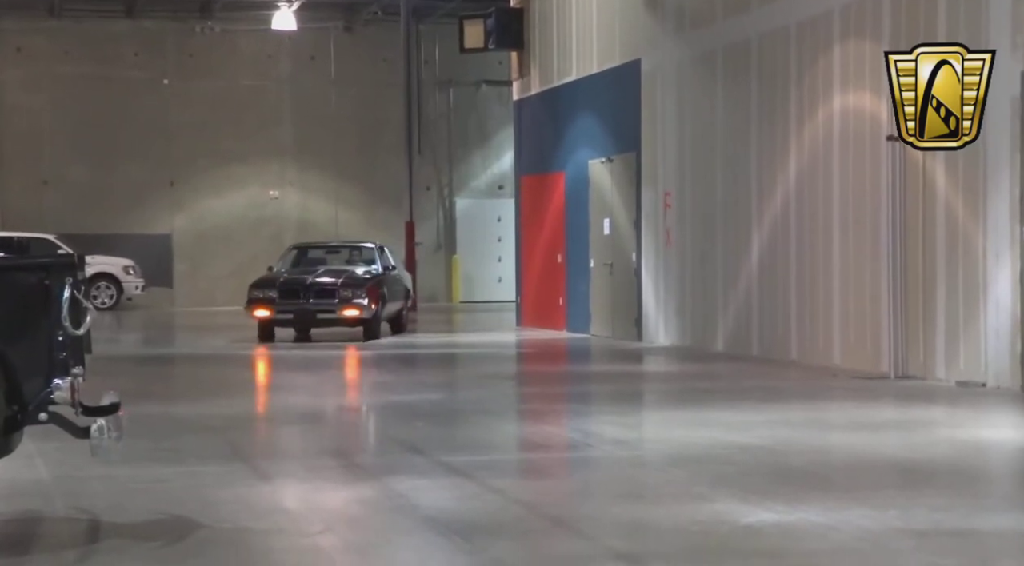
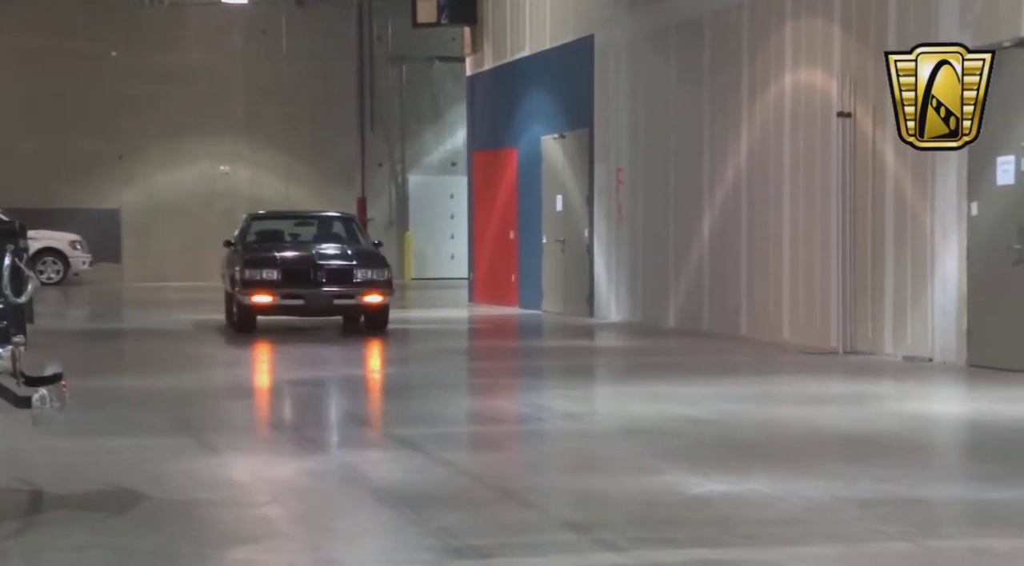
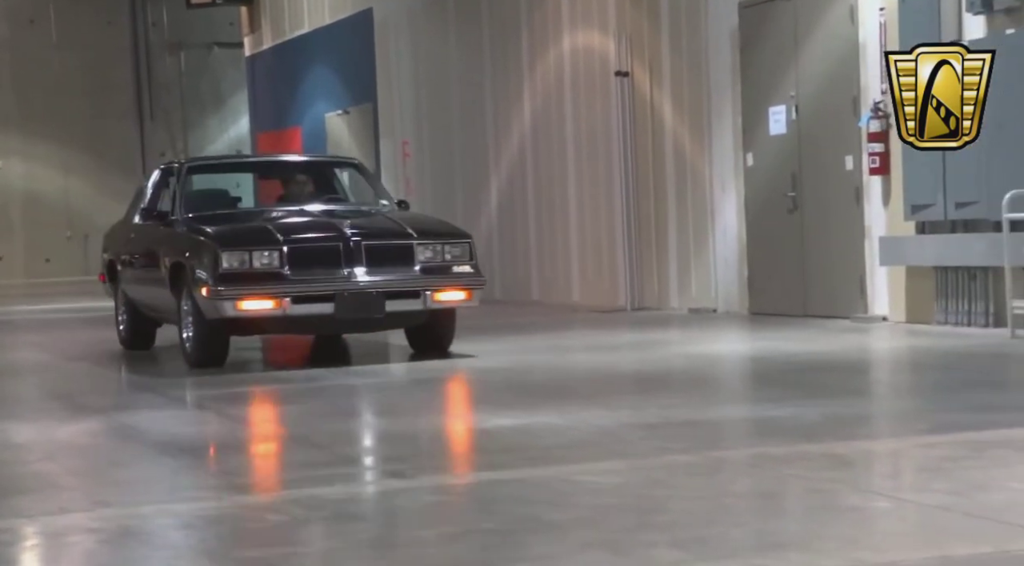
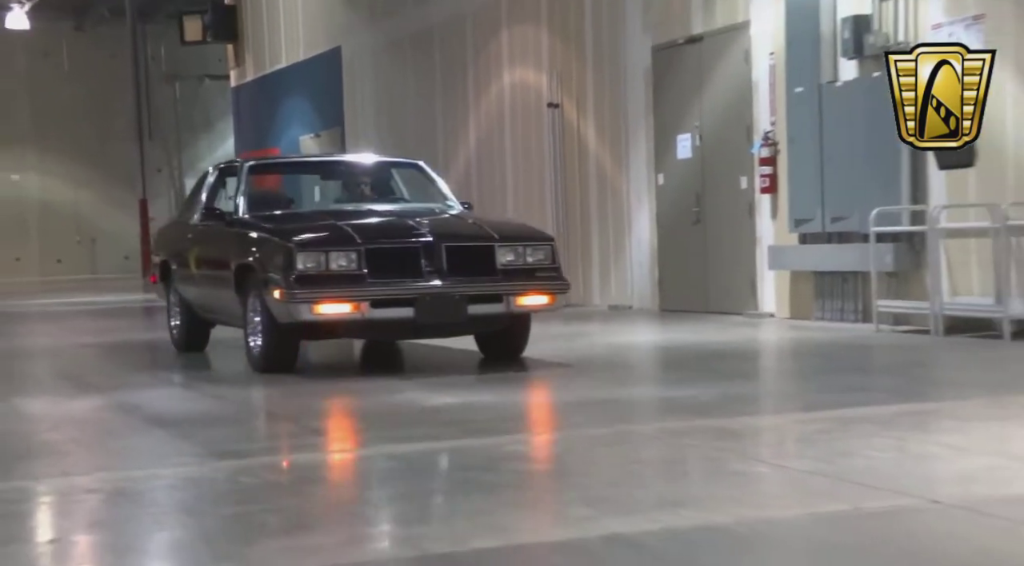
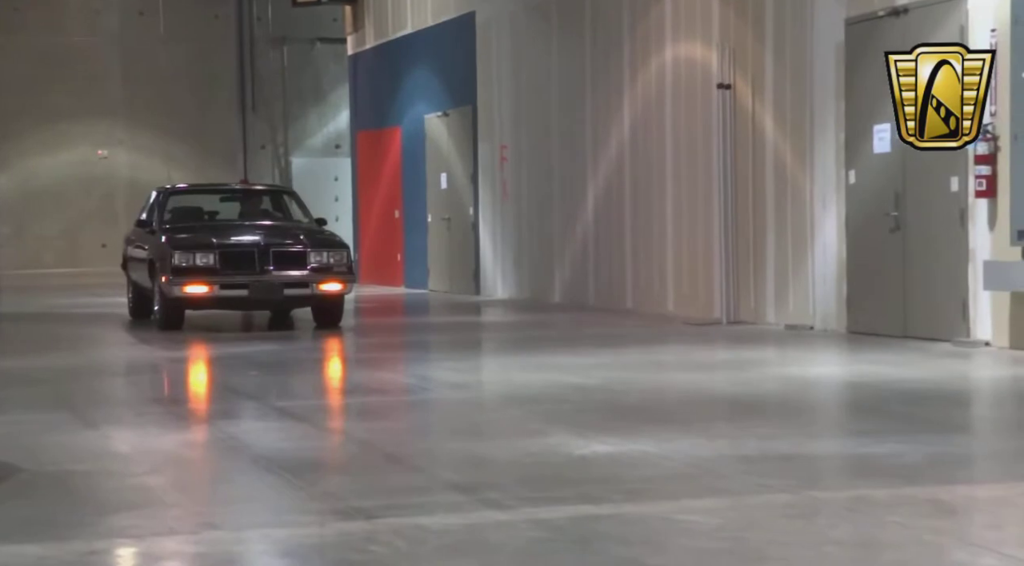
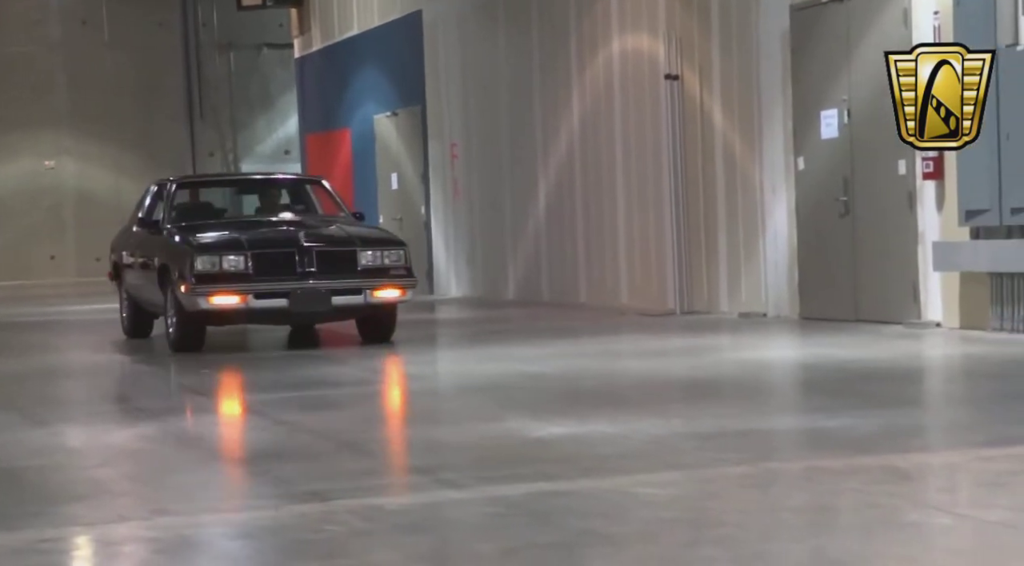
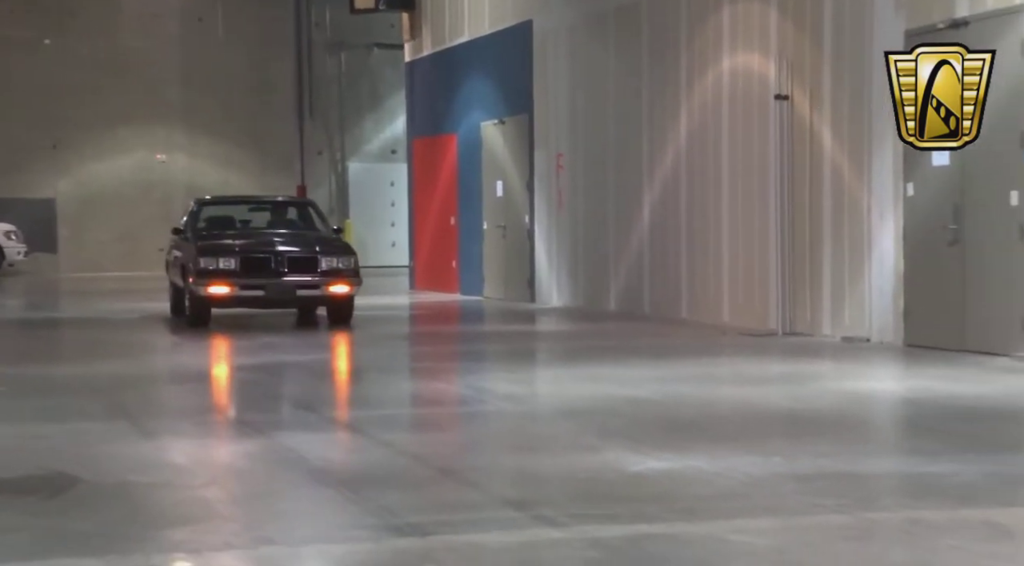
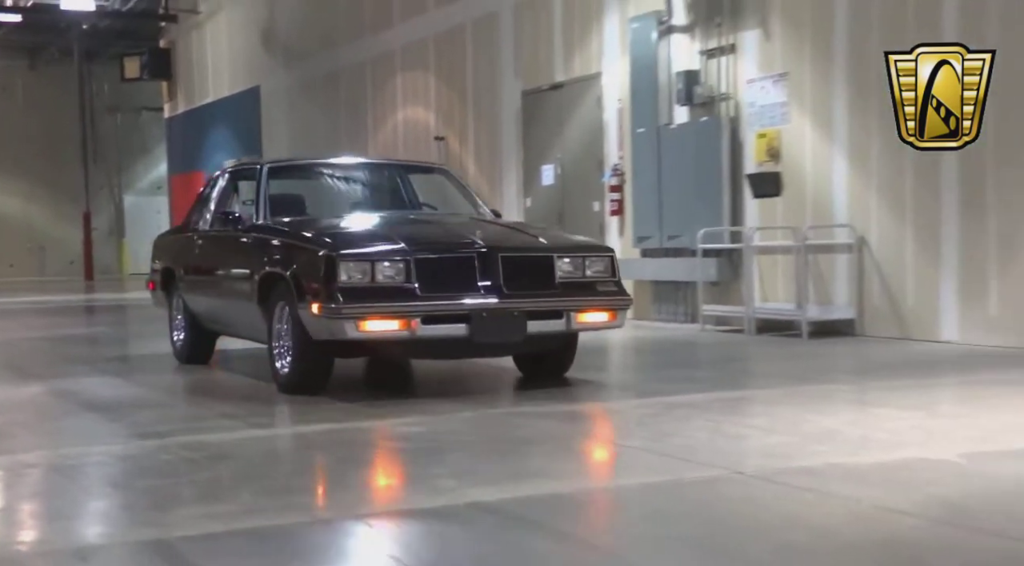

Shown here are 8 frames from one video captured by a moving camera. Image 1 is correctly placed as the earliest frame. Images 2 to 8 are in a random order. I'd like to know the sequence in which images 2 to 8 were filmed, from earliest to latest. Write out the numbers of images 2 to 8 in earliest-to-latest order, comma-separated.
2, 7, 5, 6, 3, 4, 8
